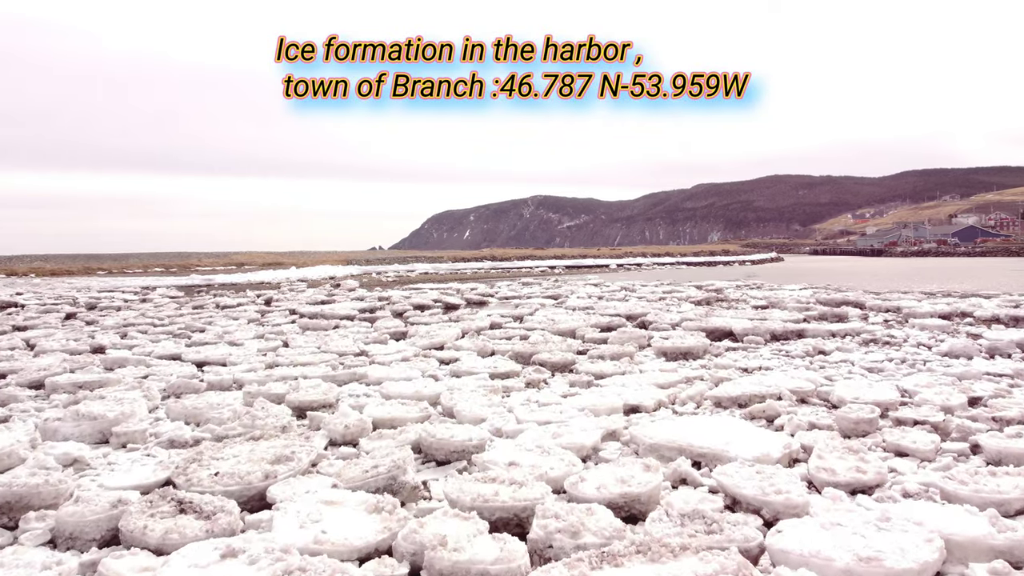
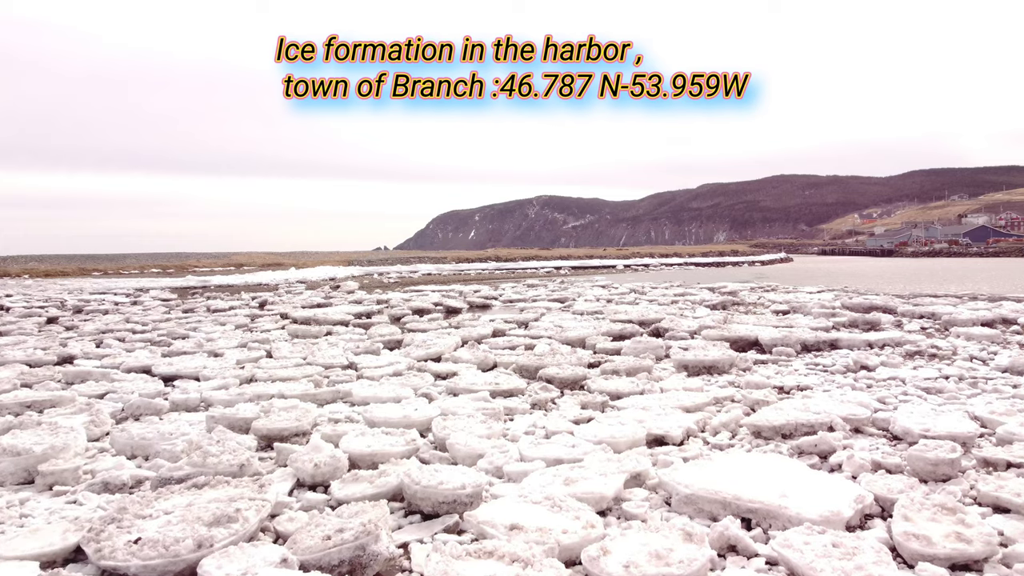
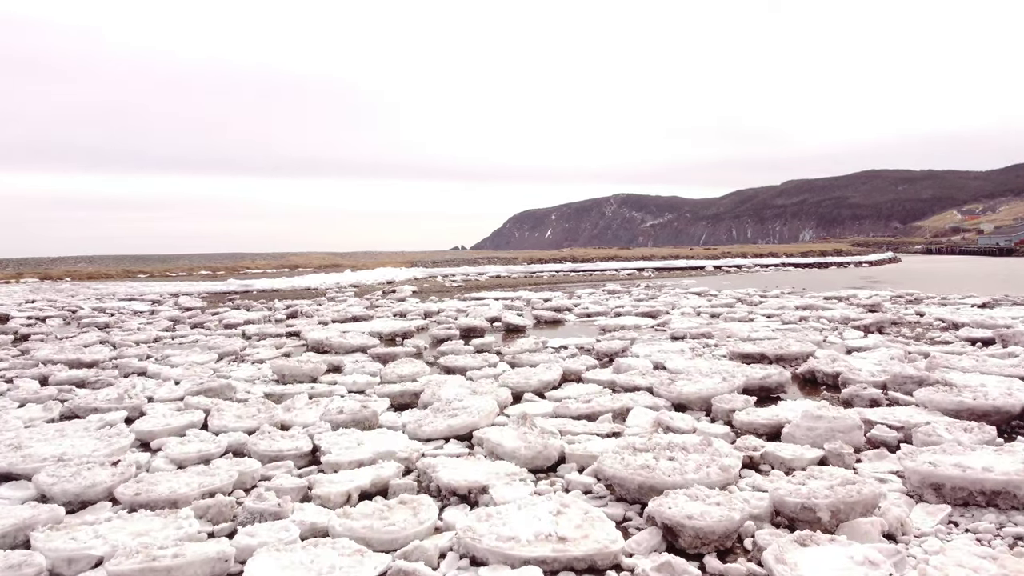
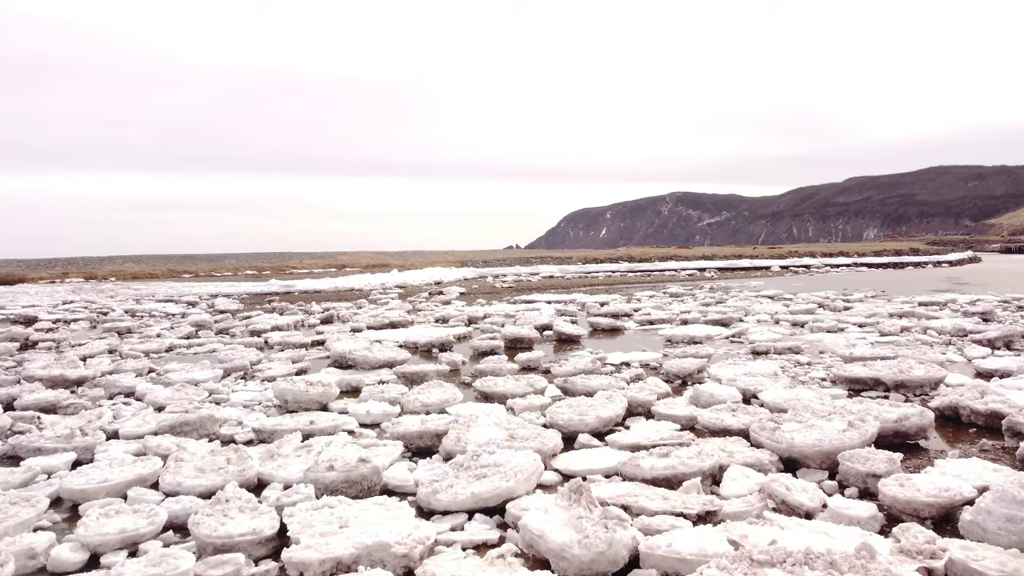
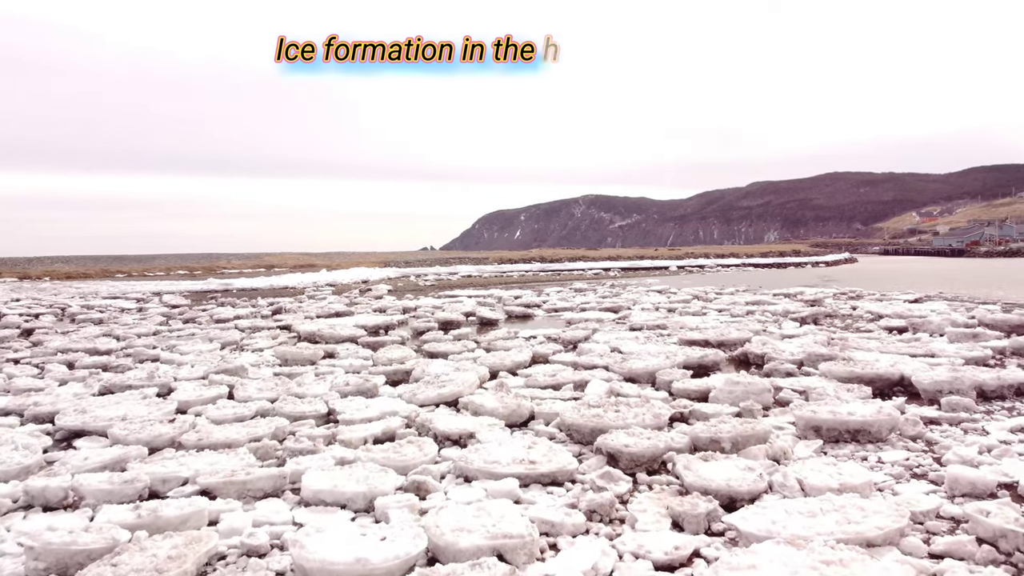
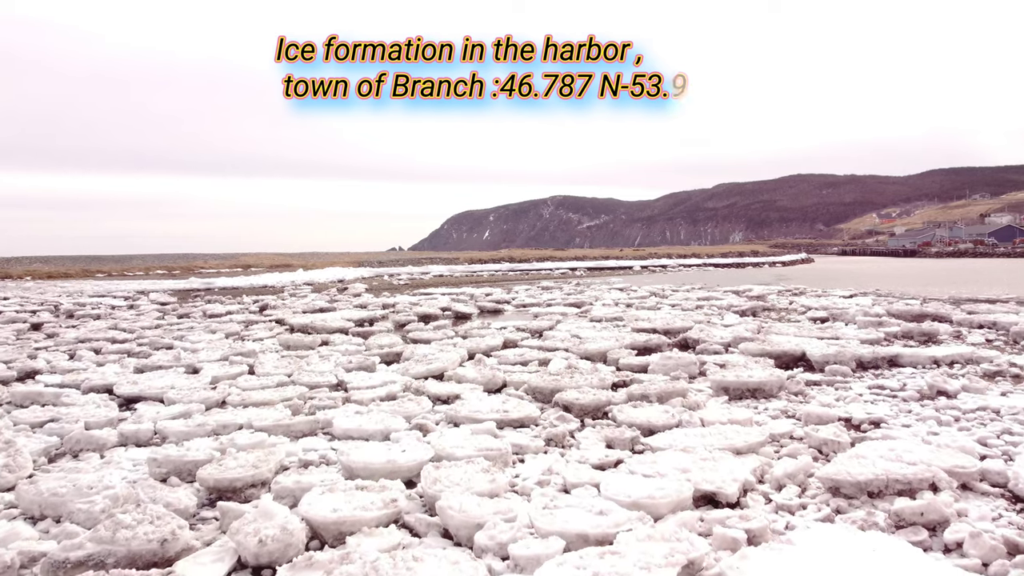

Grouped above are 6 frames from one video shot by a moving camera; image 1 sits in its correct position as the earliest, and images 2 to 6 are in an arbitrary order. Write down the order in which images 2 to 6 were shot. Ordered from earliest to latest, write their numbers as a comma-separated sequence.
2, 6, 5, 3, 4
